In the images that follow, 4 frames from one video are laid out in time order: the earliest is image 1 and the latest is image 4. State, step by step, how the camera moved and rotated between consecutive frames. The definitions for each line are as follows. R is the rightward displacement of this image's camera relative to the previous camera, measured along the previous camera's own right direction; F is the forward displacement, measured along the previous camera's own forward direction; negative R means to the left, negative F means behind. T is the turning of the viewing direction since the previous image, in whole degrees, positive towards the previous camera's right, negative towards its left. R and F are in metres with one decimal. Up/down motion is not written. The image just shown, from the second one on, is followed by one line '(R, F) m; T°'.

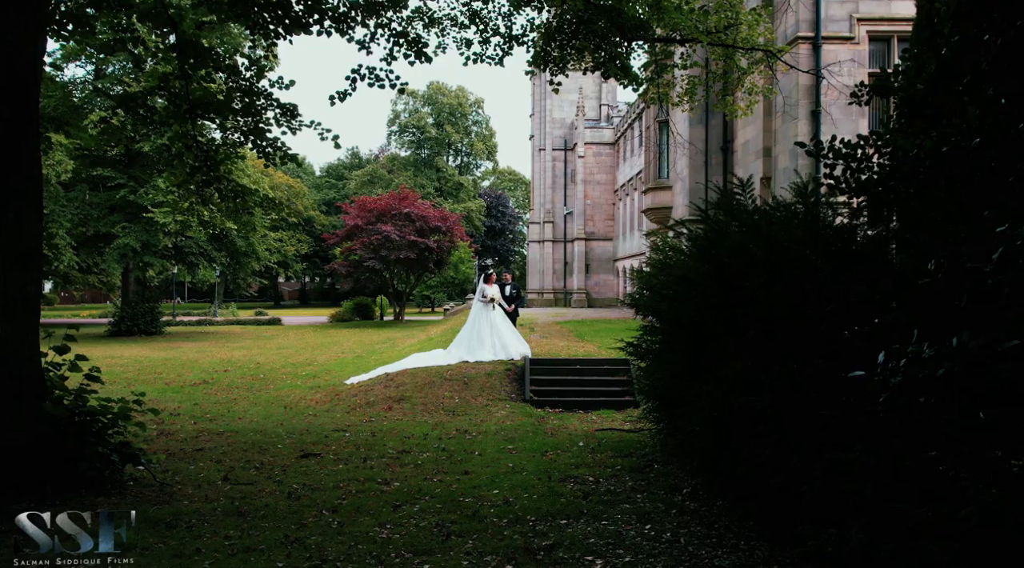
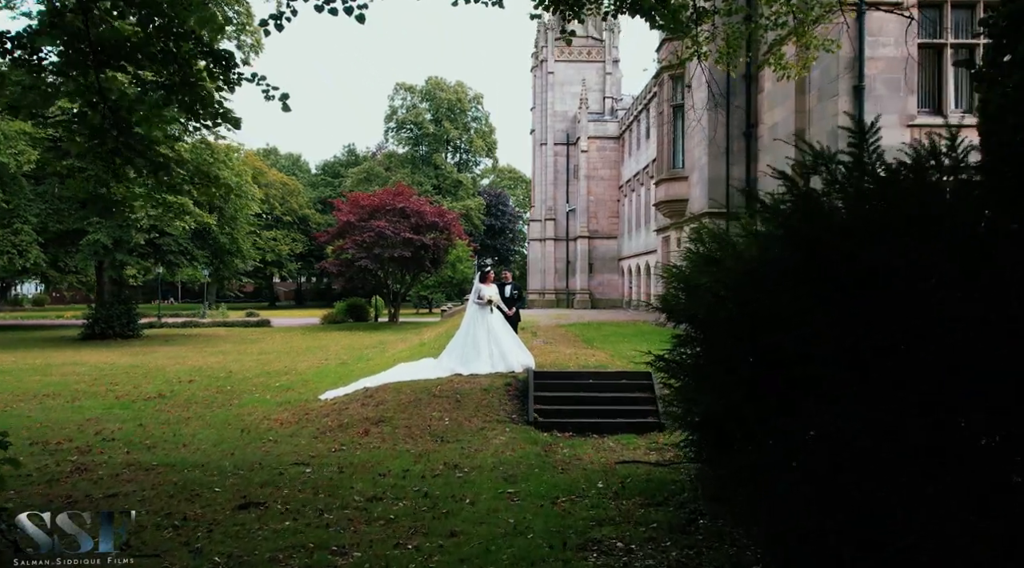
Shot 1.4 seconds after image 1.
(0.0, +1.9) m; 0°
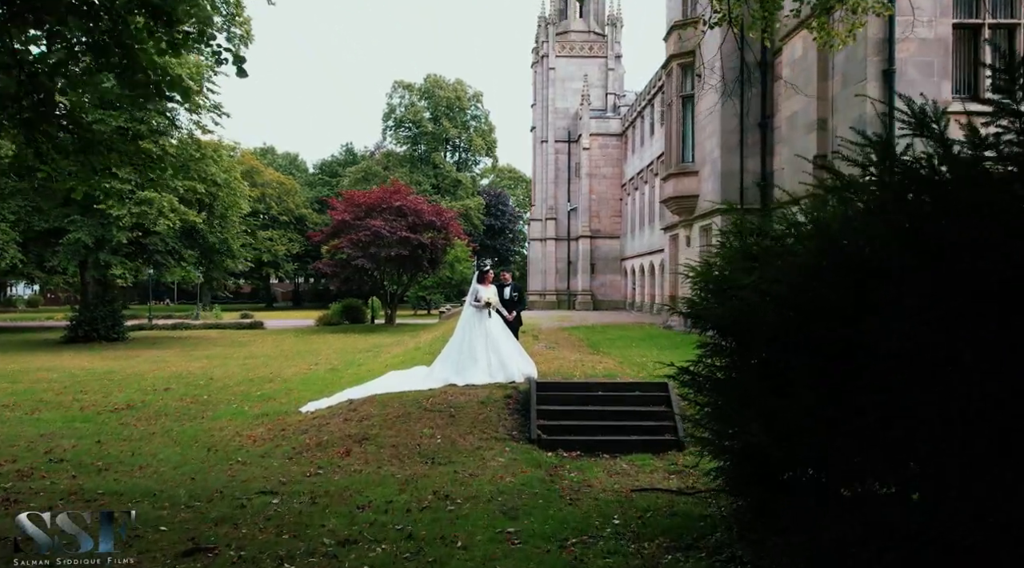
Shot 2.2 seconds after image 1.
(0.0, +1.1) m; 0°
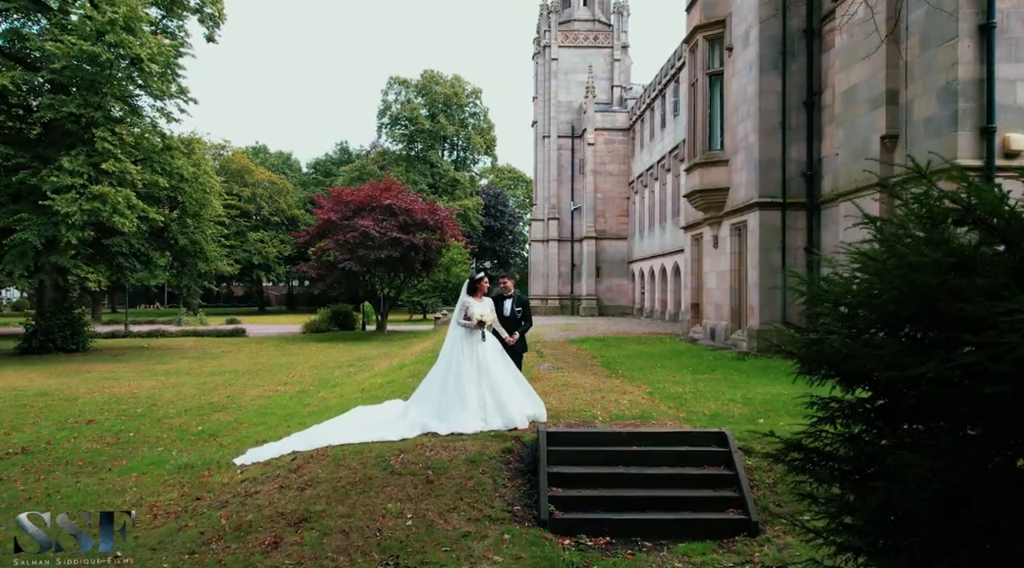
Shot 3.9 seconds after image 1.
(0.0, +2.6) m; 0°
